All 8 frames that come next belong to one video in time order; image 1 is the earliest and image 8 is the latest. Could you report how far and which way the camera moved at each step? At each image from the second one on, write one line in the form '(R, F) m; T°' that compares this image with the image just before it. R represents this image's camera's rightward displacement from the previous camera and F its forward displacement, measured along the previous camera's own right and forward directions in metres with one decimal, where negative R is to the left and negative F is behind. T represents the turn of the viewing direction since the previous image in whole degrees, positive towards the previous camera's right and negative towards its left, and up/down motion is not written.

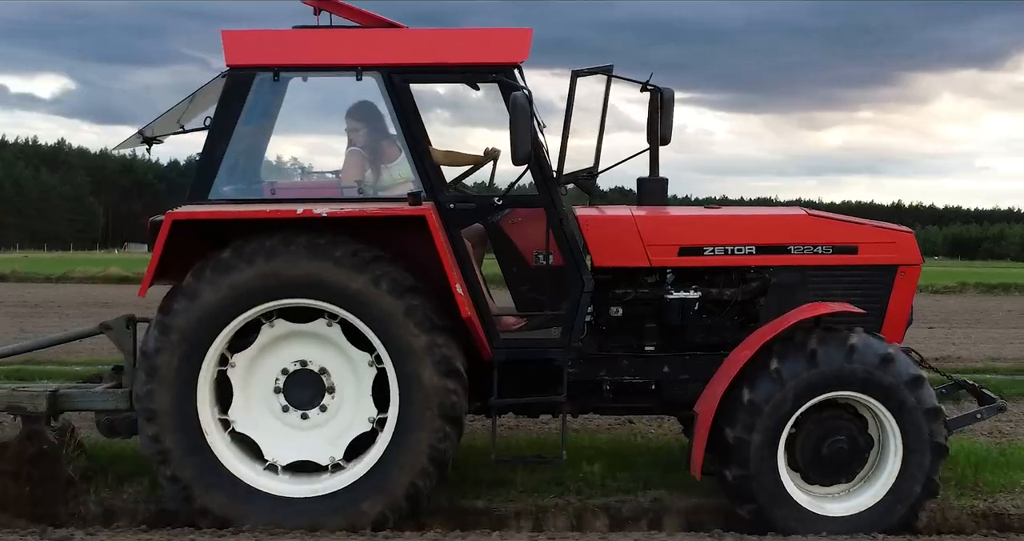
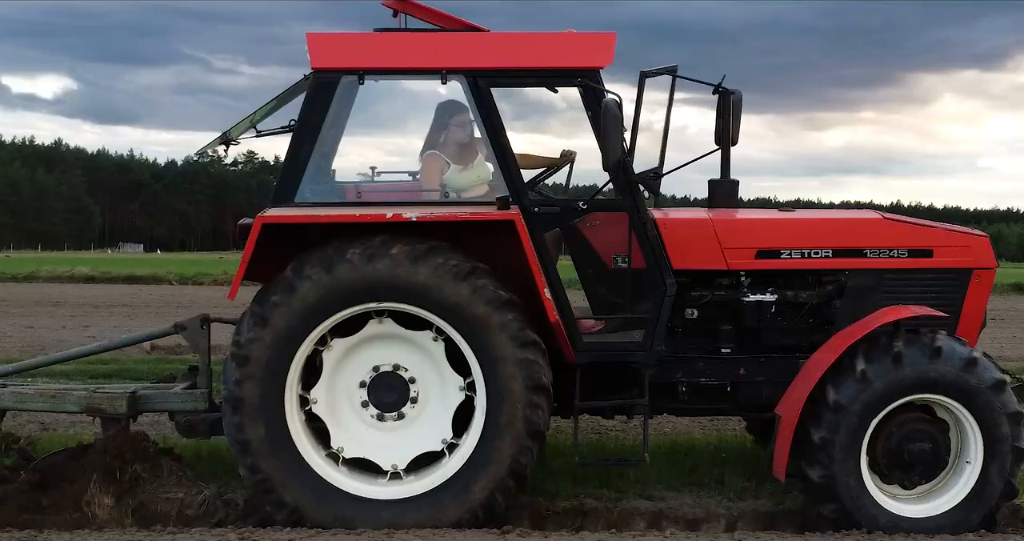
(-0.4, 0.0) m; 0°
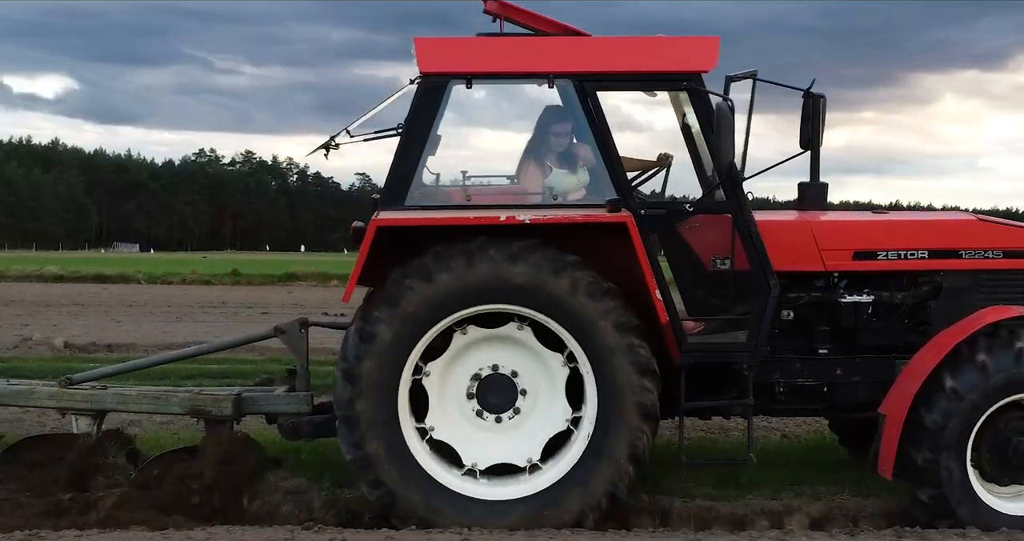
(-0.5, 0.0) m; 0°
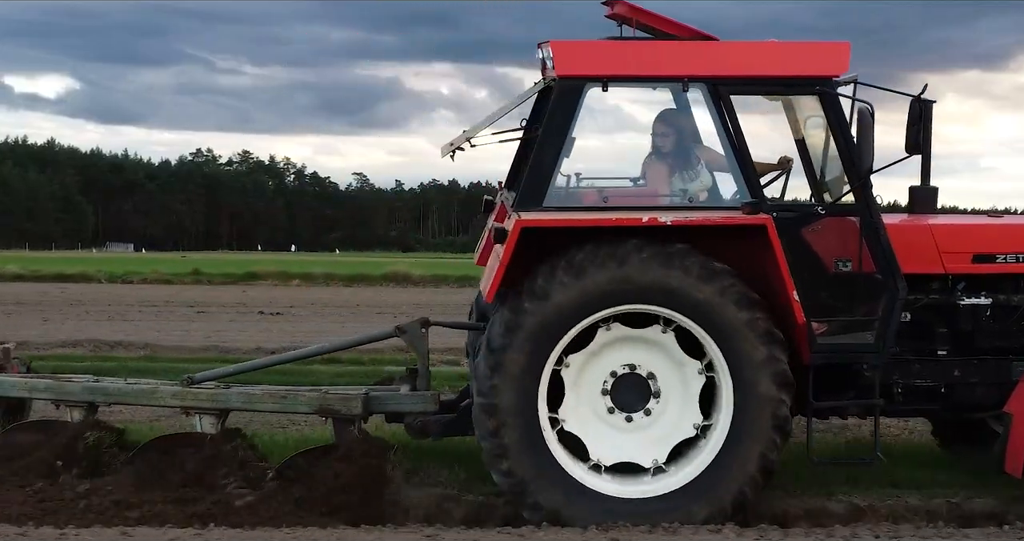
(-0.6, -0.1) m; 0°
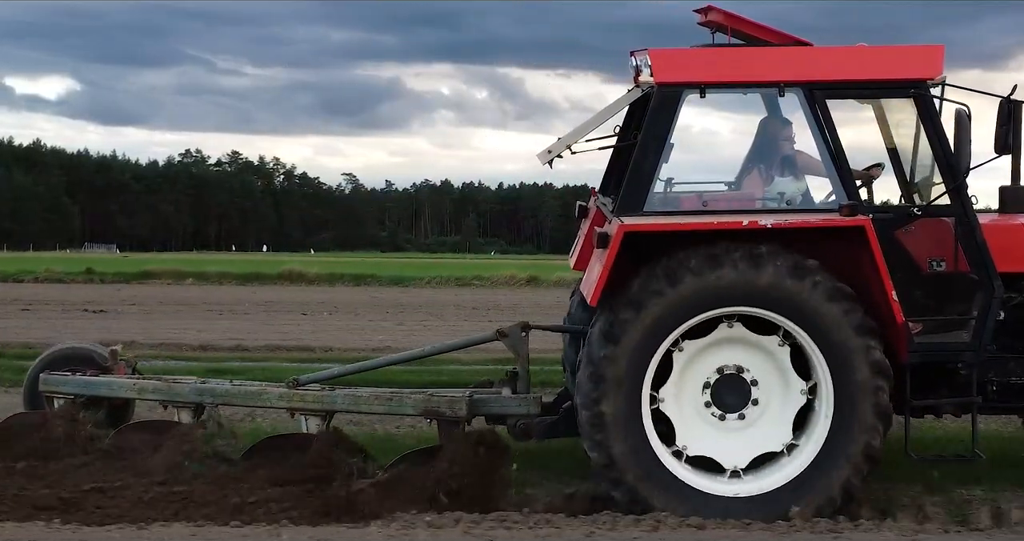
(-0.5, -0.1) m; 0°
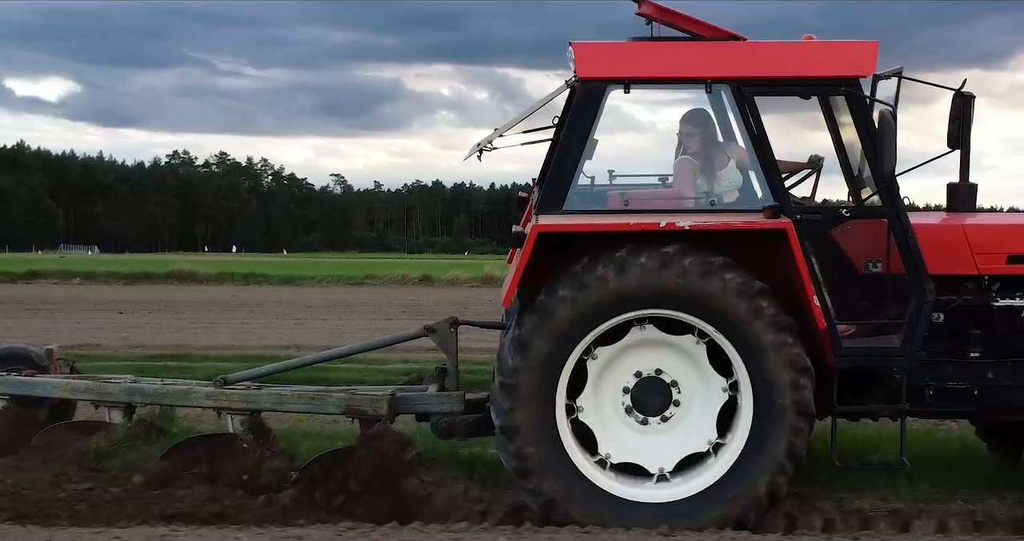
(+0.4, +0.2) m; 0°
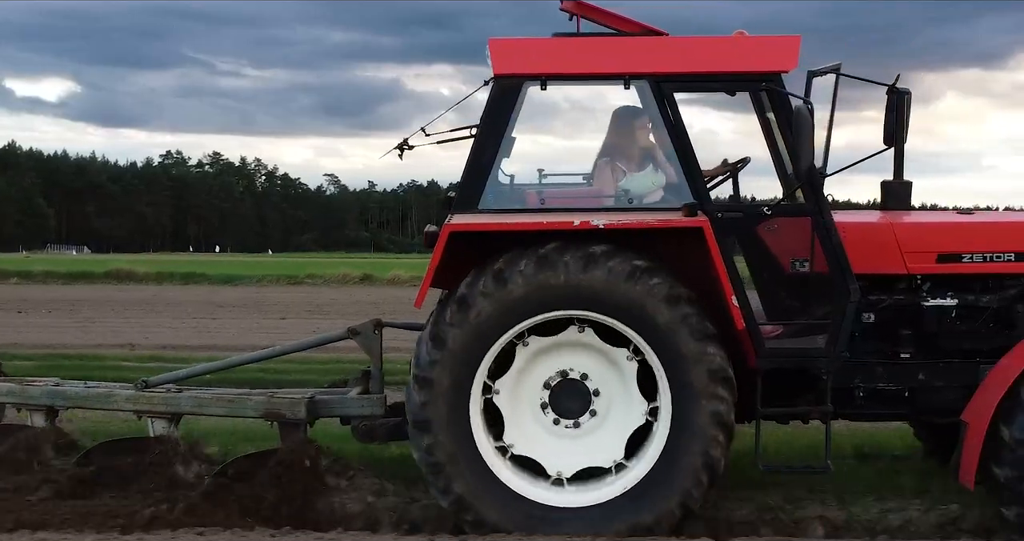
(+0.4, +0.1) m; 0°
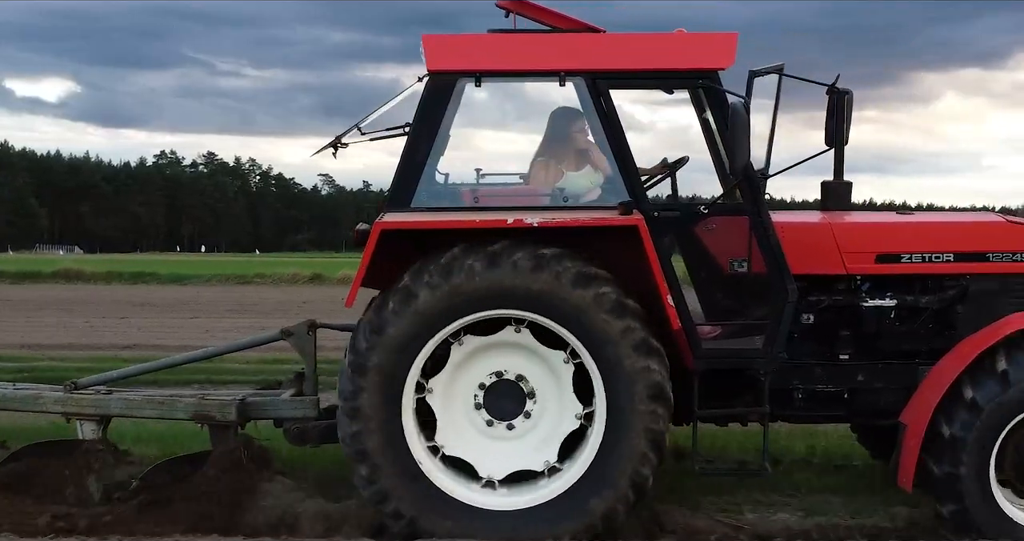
(+0.3, 0.0) m; 0°
